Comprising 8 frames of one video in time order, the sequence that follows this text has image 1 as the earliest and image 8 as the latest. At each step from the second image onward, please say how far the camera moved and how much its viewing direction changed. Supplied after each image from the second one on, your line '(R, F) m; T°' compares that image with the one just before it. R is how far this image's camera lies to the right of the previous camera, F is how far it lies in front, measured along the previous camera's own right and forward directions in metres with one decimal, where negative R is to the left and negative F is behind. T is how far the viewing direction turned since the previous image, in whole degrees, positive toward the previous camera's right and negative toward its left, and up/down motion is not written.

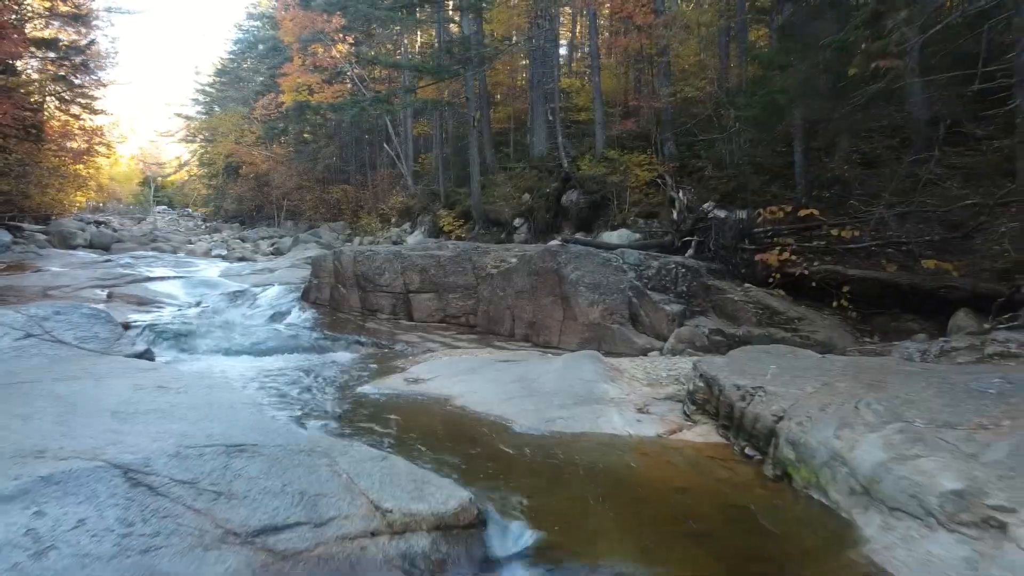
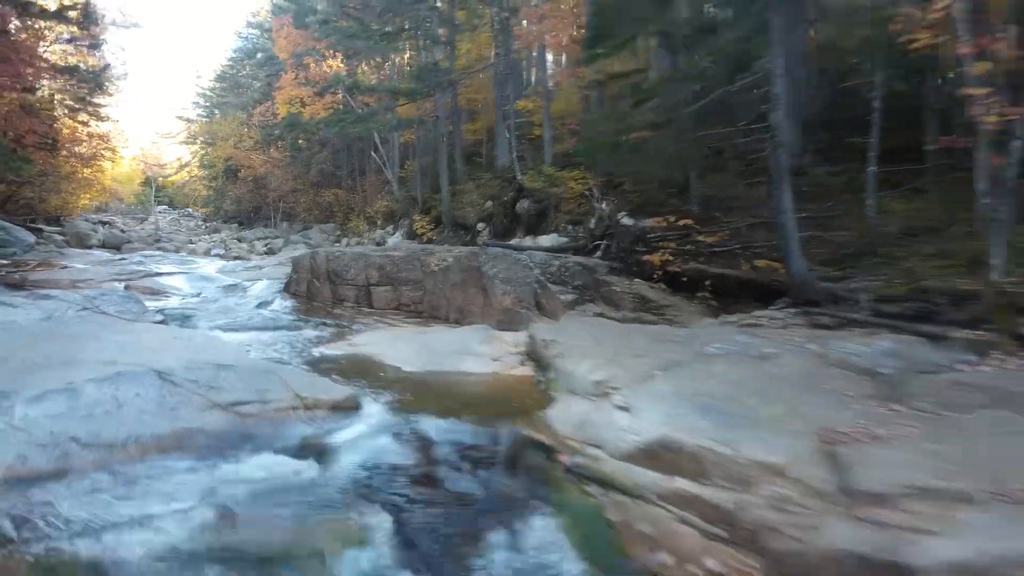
(+0.7, -2.1) m; 0°
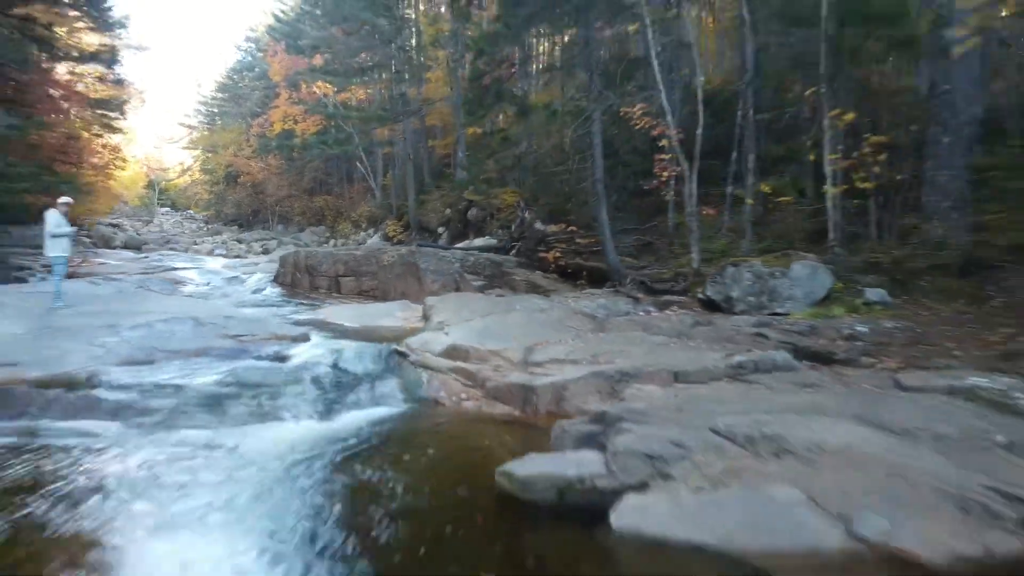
(+1.0, -3.5) m; 0°
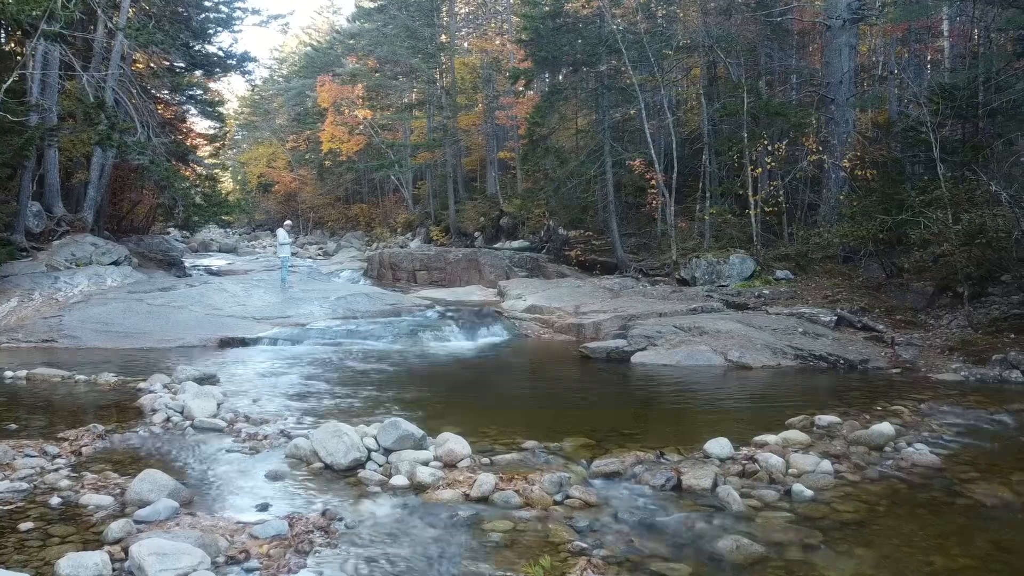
(-0.7, -5.0) m; 0°
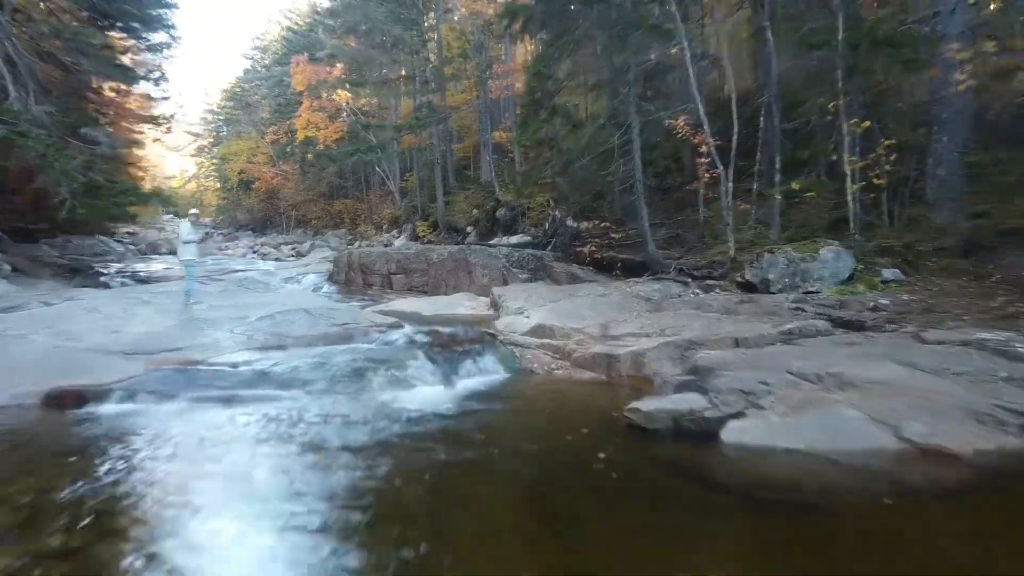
(0.0, +3.7) m; 0°
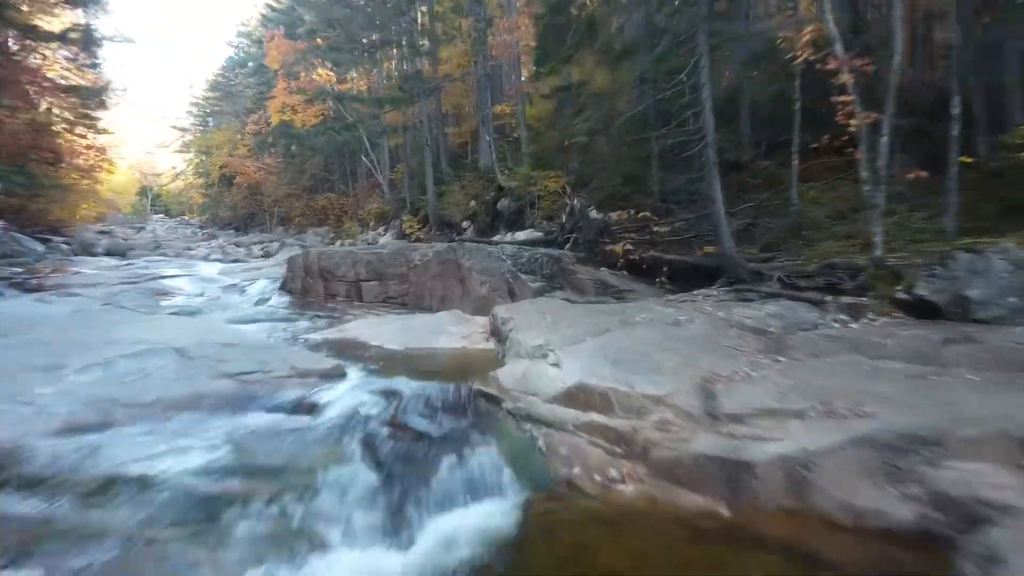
(-0.1, +3.8) m; 0°
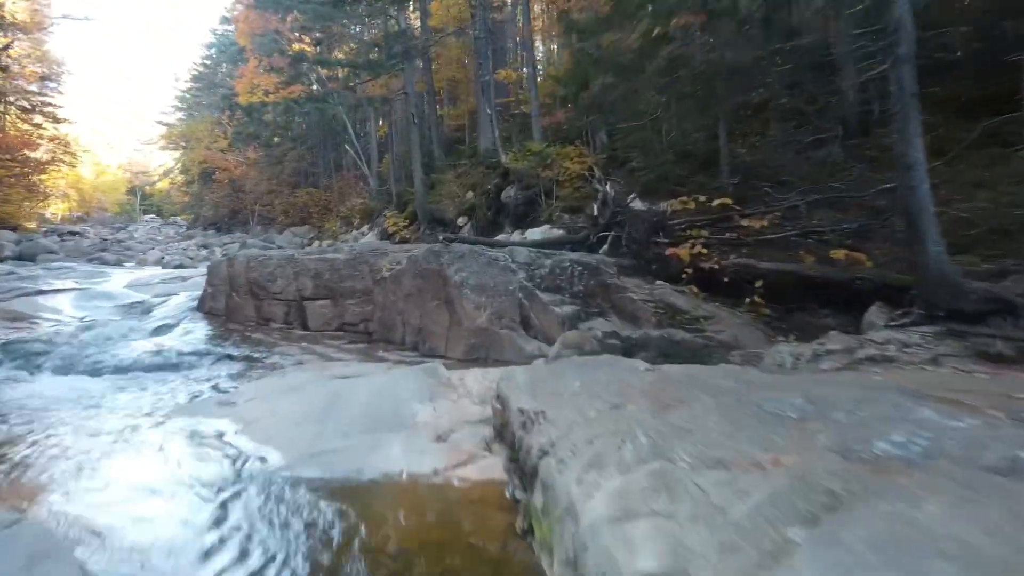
(-0.1, +3.7) m; 0°
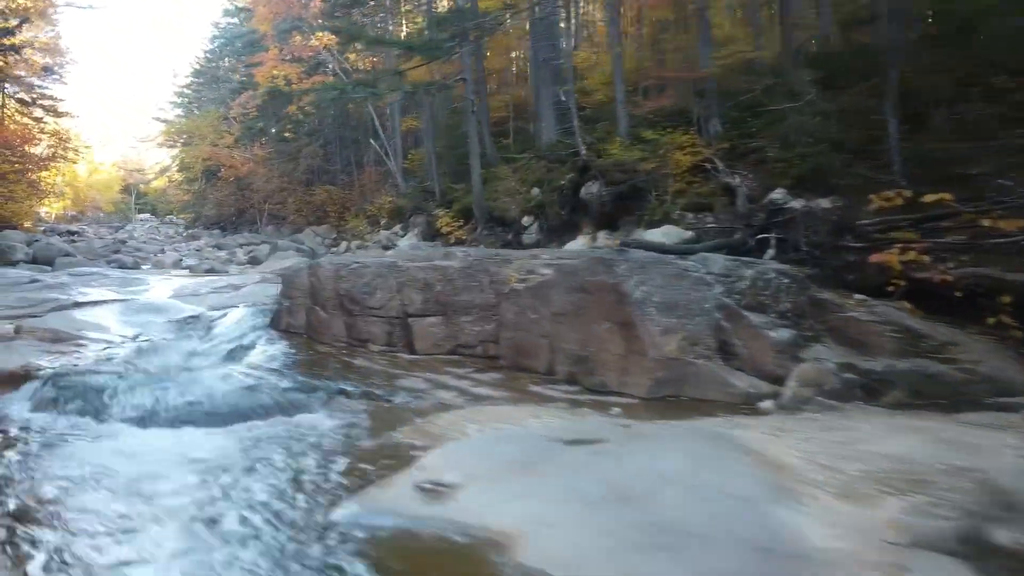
(-1.1, +1.5) m; +1°
